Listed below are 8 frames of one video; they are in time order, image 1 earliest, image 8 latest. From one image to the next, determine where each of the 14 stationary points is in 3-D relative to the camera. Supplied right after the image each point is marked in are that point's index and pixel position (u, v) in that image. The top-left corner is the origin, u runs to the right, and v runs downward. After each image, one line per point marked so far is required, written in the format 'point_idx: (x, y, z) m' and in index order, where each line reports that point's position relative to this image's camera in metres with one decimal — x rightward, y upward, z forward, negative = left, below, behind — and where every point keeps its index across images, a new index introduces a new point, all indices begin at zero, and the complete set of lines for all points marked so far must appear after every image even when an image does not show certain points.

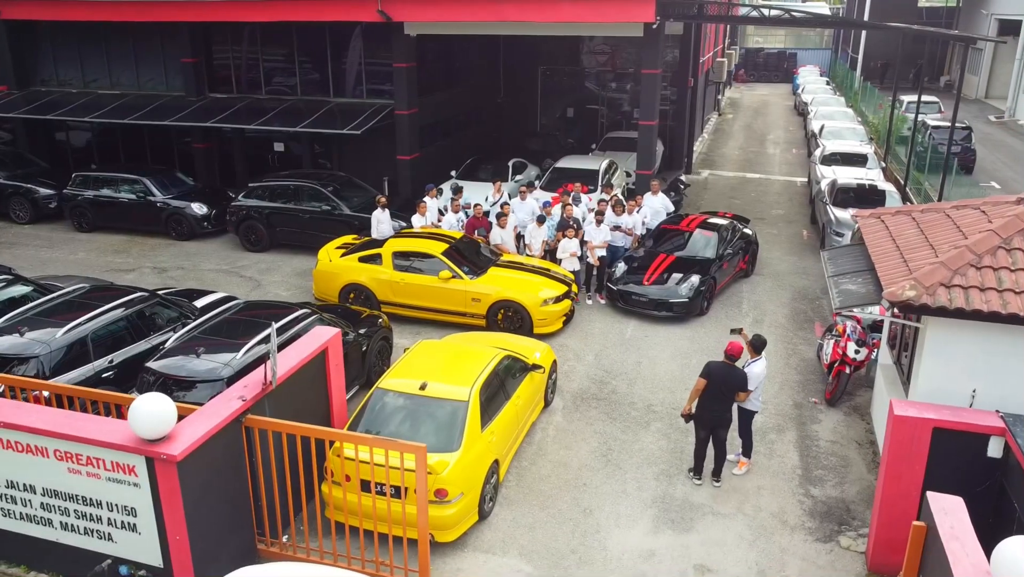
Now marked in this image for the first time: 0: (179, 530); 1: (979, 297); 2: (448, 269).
0: (-2.6, -1.9, +6.4) m
1: (+4.0, -0.1, +7.0) m
2: (-0.9, +0.3, +12.1) m
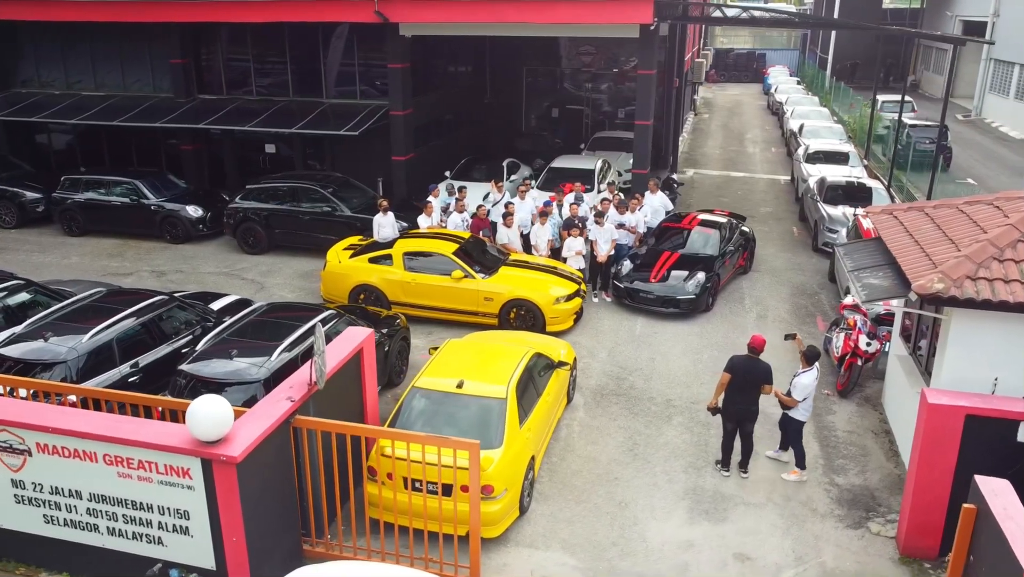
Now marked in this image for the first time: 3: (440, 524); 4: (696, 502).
0: (-2.2, -1.9, +6.4) m
1: (+4.4, 0.0, +7.3) m
2: (-0.8, +0.3, +12.2) m
3: (-0.7, -2.2, +7.4) m
4: (+1.9, -2.2, +8.4) m
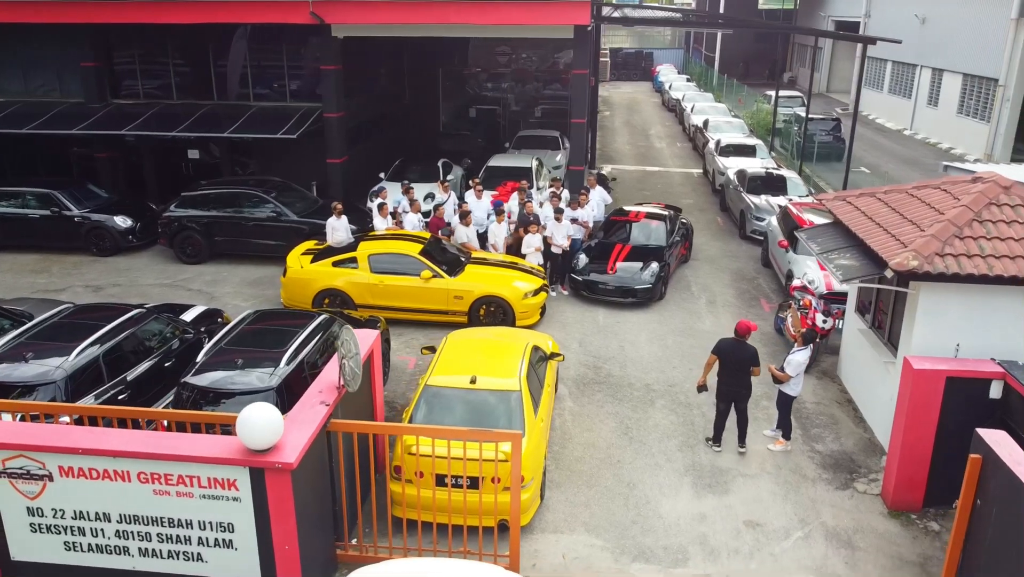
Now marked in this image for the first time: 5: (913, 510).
0: (-1.7, -2.0, +6.4) m
1: (+4.6, +0.3, +8.1) m
2: (-1.3, +0.3, +12.2) m
3: (-0.4, -2.1, +7.6) m
4: (+2.0, -2.1, +8.8) m
5: (+4.1, -2.2, +8.2) m
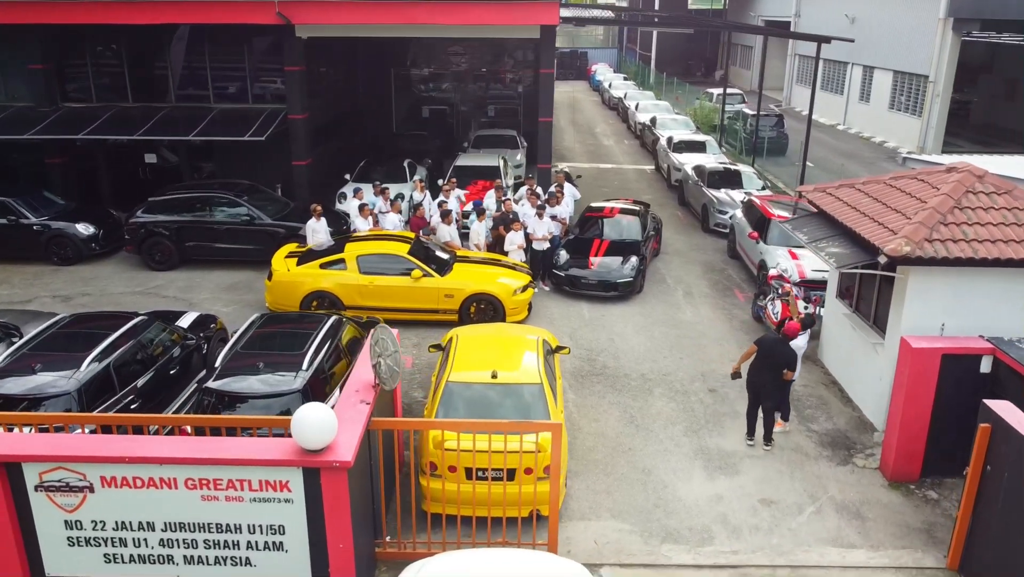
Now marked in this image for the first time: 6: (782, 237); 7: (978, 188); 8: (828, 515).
0: (-1.3, -2.0, +6.4) m
1: (+4.8, +0.4, +8.7) m
2: (-1.4, +0.3, +12.3) m
3: (-0.1, -2.1, +7.7) m
4: (+2.2, -1.9, +9.2) m
5: (+4.3, -2.1, +8.7) m
6: (+4.8, +0.9, +14.3) m
7: (+5.4, +1.2, +9.4) m
8: (+3.2, -2.3, +8.3) m
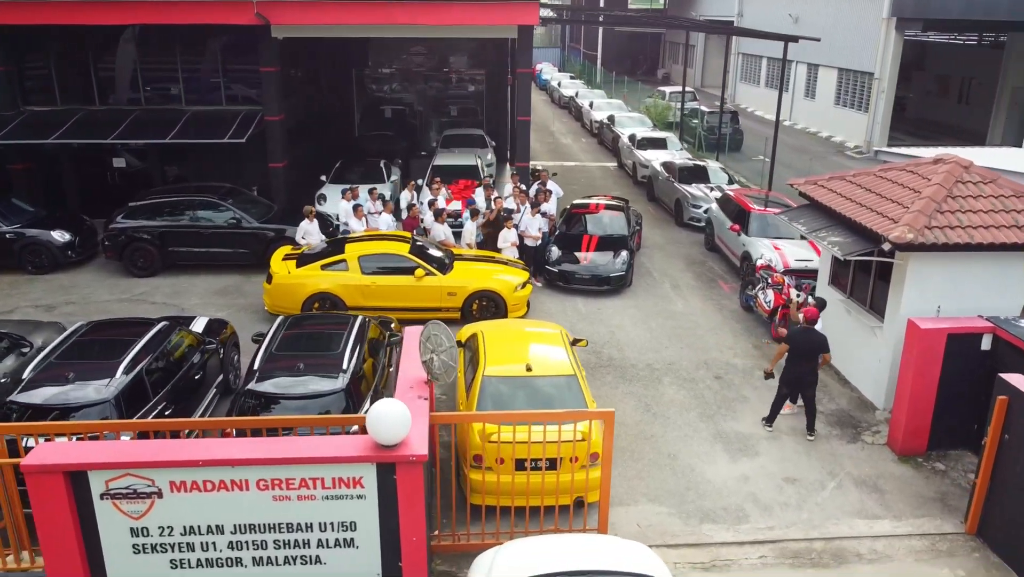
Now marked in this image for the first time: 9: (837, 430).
0: (-0.8, -1.9, +6.5) m
1: (+5.0, +0.6, +9.3) m
2: (-1.4, +0.3, +12.4) m
3: (+0.4, -2.0, +7.9) m
4: (+2.5, -1.8, +9.6) m
5: (+4.7, -1.9, +9.3) m
6: (+4.6, +1.1, +14.9) m
7: (+5.6, +1.4, +10.0) m
8: (+3.6, -2.2, +8.7) m
9: (+3.9, -1.7, +9.9) m
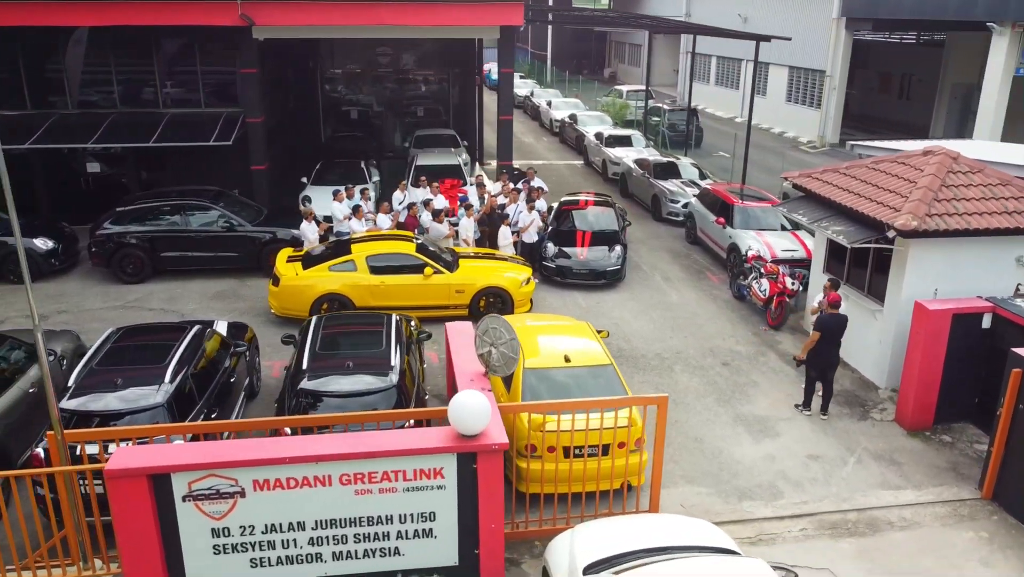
0: (-0.2, -1.9, +6.7) m
1: (+5.4, +0.8, +9.9) m
2: (-1.3, +0.3, +12.5) m
3: (+0.9, -2.0, +8.2) m
4: (+2.9, -1.7, +10.0) m
5: (+5.0, -1.7, +9.9) m
6: (+4.5, +1.3, +15.4) m
7: (+5.8, +1.6, +10.7) m
8: (+4.1, -2.0, +9.3) m
9: (+4.3, -1.6, +10.4) m
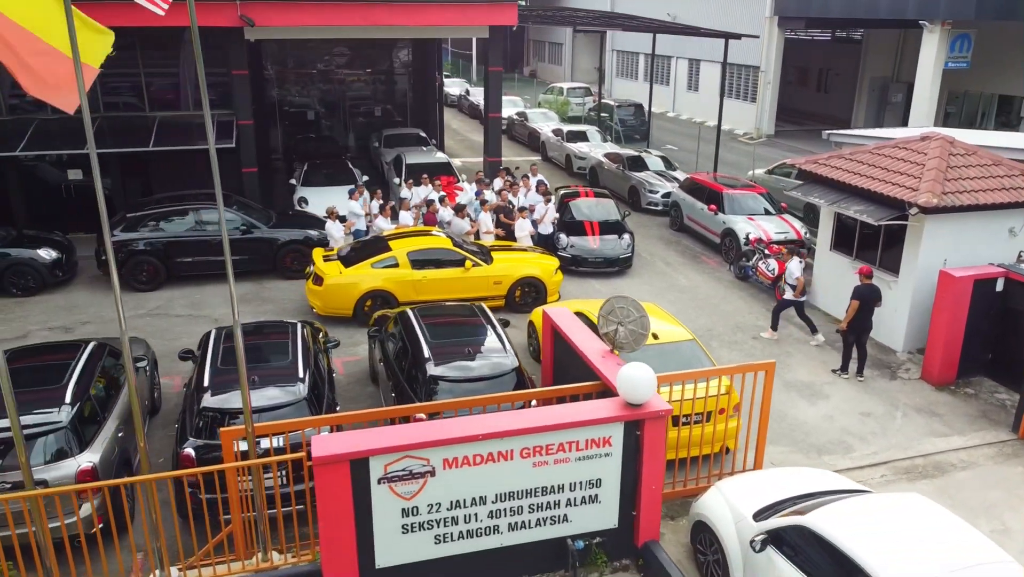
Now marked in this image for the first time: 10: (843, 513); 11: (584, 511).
0: (+1.3, -1.7, +7.3) m
1: (+6.2, +1.2, +11.1) m
2: (-0.7, +0.5, +12.8) m
3: (+2.1, -1.7, +8.9) m
4: (+3.9, -1.4, +10.9) m
5: (+6.0, -1.3, +11.1) m
6: (+4.6, +1.7, +16.5) m
7: (+6.5, +2.0, +12.0) m
8: (+5.1, -1.6, +10.3) m
9: (+5.2, -1.2, +11.5) m
10: (+2.6, -1.8, +6.4) m
11: (+0.6, -2.0, +7.2) m
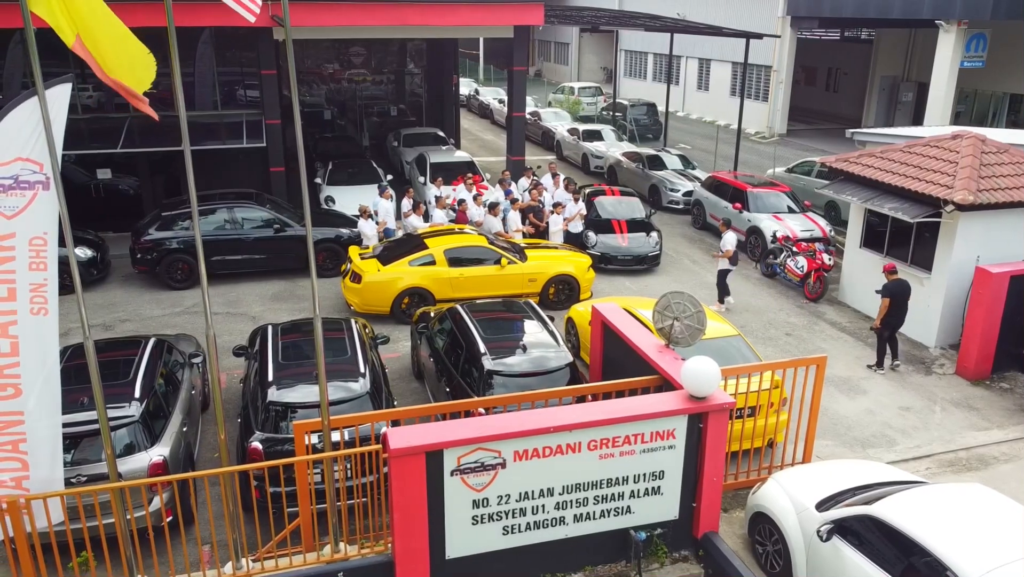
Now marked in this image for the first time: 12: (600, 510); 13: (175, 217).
0: (+1.8, -1.7, +7.4) m
1: (+6.7, +1.3, +11.3) m
2: (-0.2, +0.5, +13.0) m
3: (+2.7, -1.7, +9.0) m
4: (+4.4, -1.3, +11.1) m
5: (+6.5, -1.2, +11.2) m
6: (+5.1, +1.7, +16.7) m
7: (+7.1, +2.1, +12.1) m
8: (+5.7, -1.6, +10.5) m
9: (+5.7, -1.1, +11.7) m
10: (+3.2, -1.7, +6.5) m
11: (+1.2, -1.9, +7.3) m
12: (+0.8, -2.0, +7.2) m
13: (-5.8, +1.2, +14.1) m
